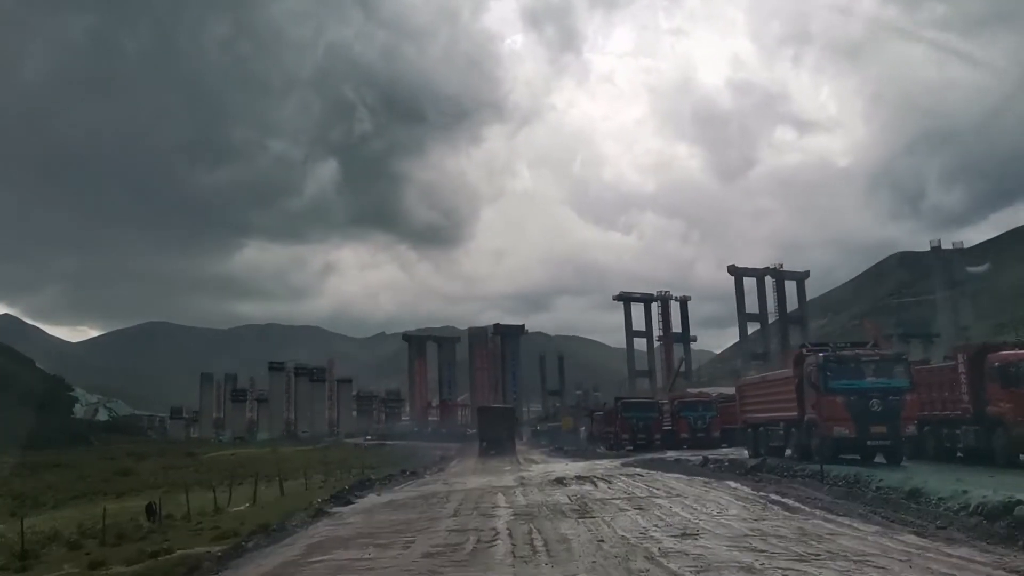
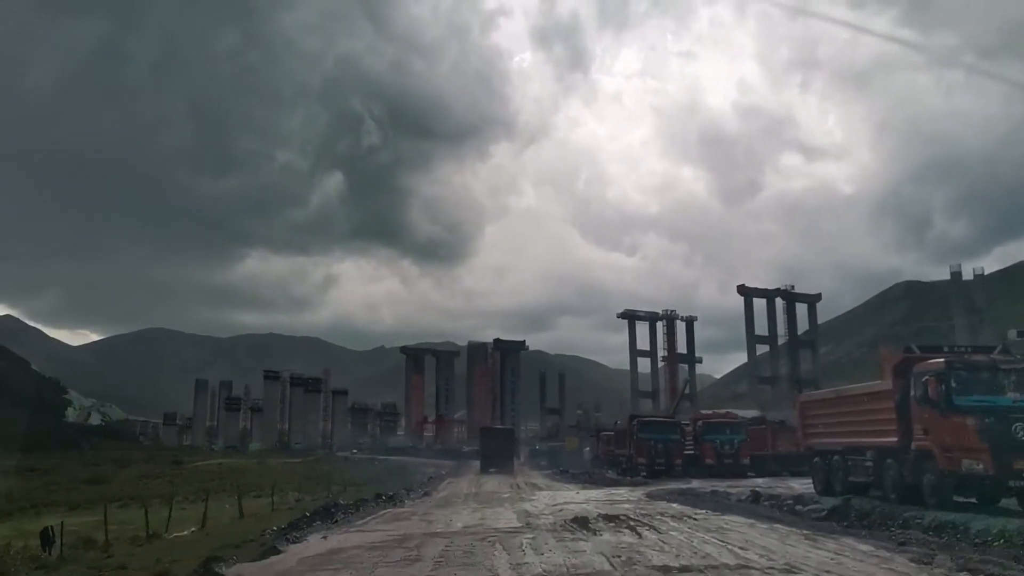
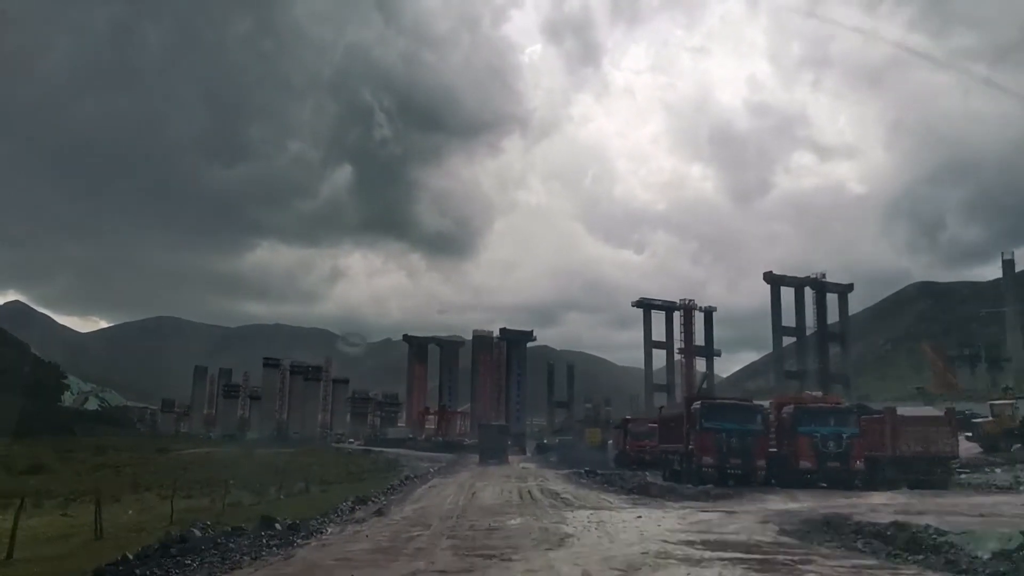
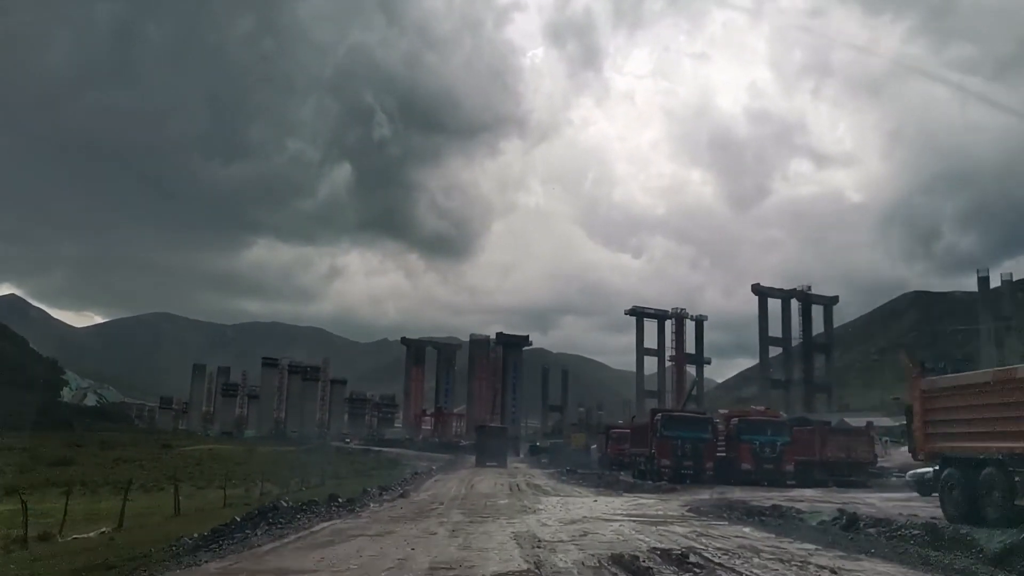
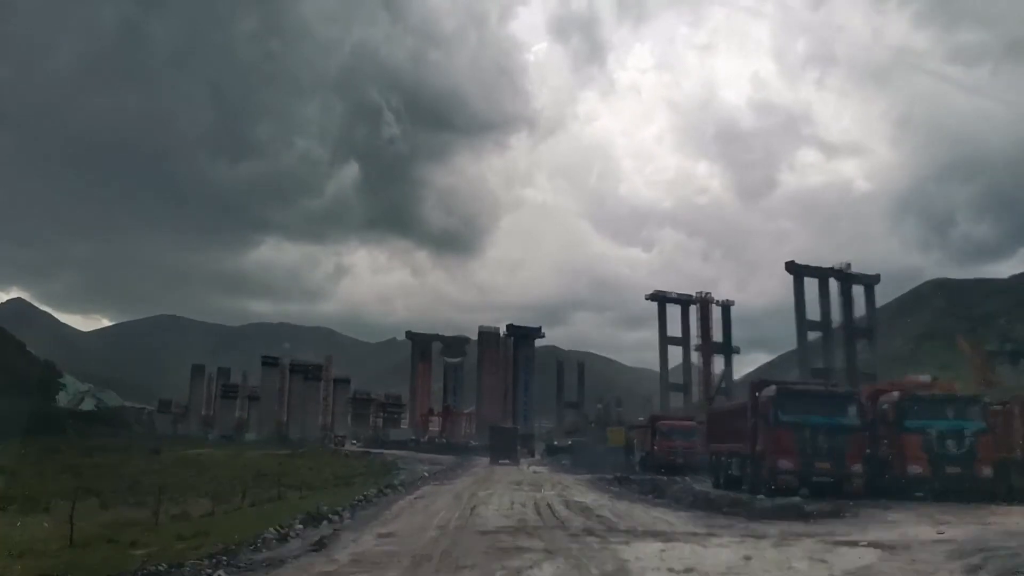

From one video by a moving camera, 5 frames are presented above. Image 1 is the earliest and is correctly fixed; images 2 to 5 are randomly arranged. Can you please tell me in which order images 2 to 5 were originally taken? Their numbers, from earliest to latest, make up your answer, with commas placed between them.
2, 4, 3, 5
